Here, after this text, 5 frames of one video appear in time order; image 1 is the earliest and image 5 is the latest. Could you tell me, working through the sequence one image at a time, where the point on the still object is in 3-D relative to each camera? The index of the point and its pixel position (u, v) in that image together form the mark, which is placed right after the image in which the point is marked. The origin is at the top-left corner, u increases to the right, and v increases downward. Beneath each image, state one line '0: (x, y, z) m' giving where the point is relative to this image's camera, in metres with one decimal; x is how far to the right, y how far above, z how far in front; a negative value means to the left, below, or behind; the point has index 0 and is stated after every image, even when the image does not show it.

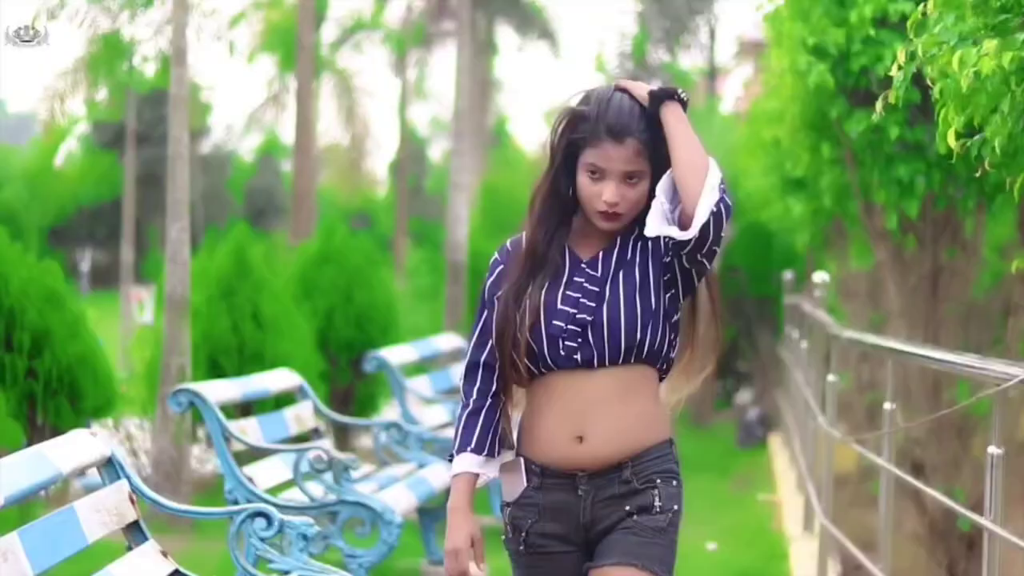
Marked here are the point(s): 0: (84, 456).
0: (-1.1, -0.4, +3.6) m
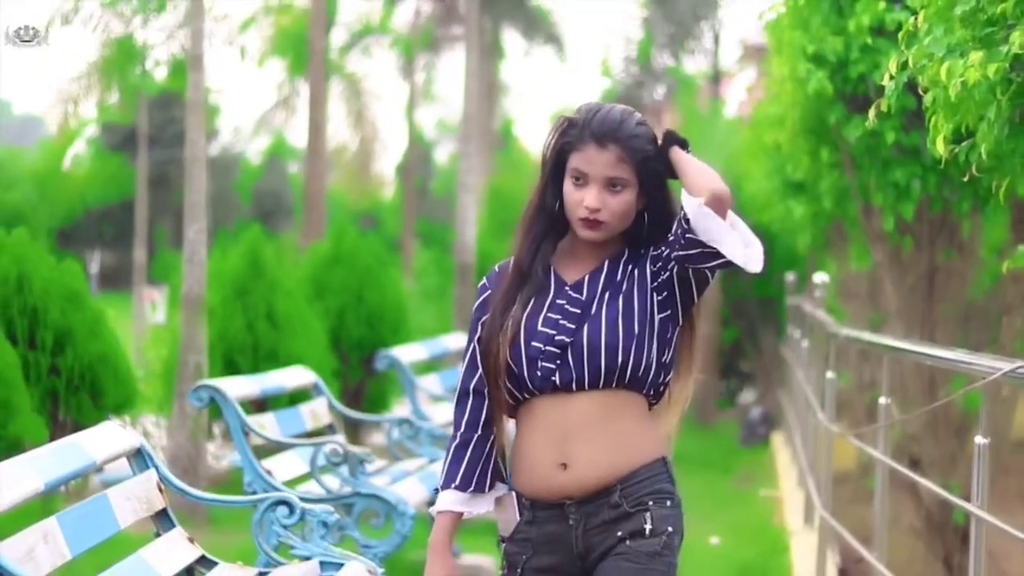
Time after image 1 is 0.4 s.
0: (-1.1, -0.4, +3.8) m
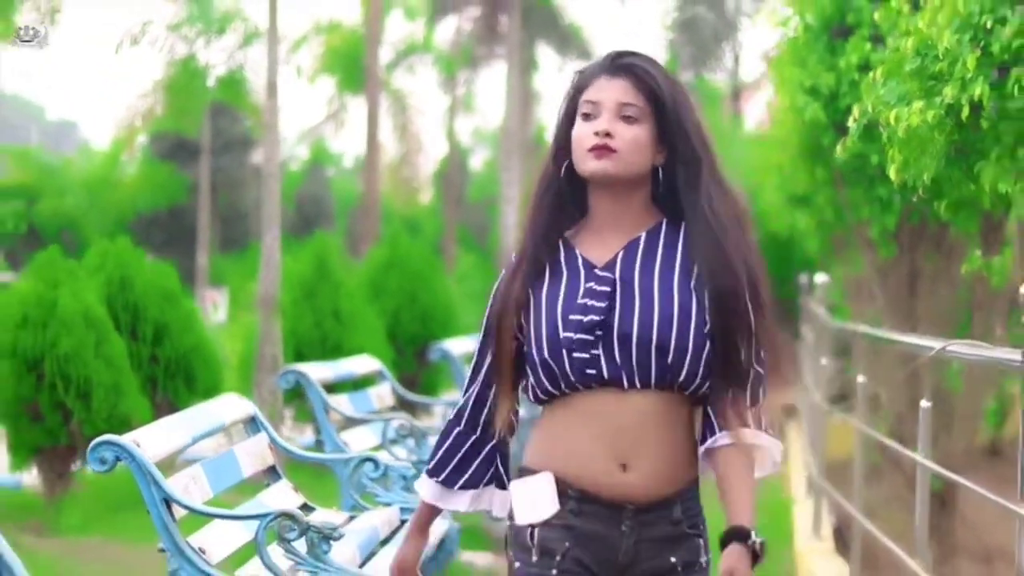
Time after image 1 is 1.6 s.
0: (-0.9, -0.4, +4.8) m
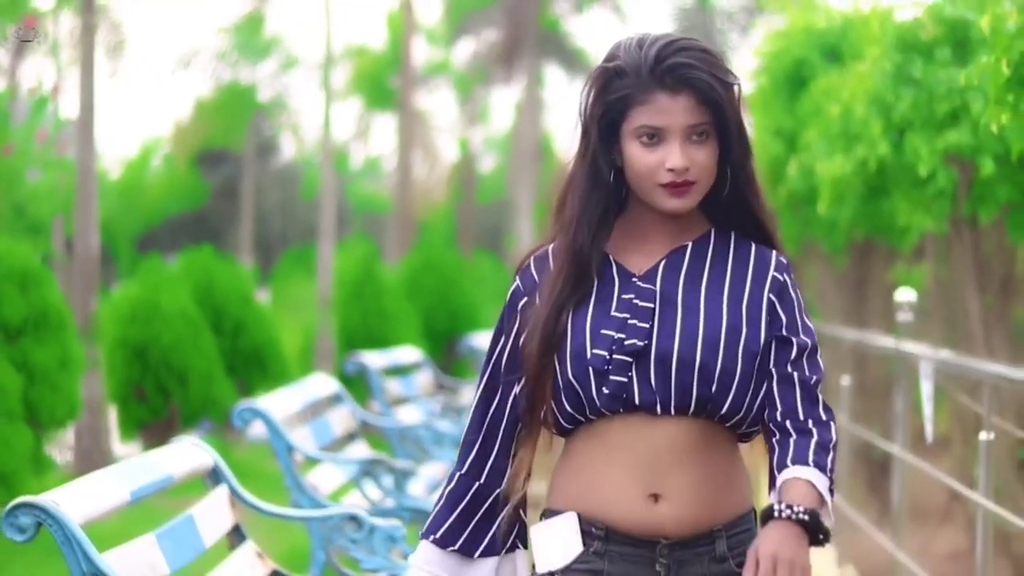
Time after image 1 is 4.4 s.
0: (-0.8, -0.4, +6.3) m
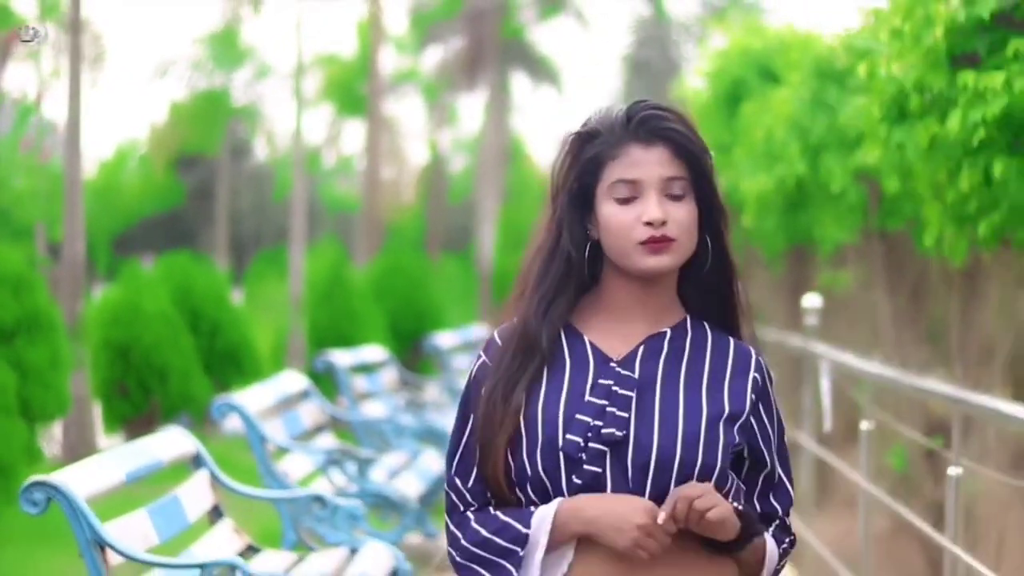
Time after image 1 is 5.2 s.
0: (-1.0, -0.5, +6.8) m
